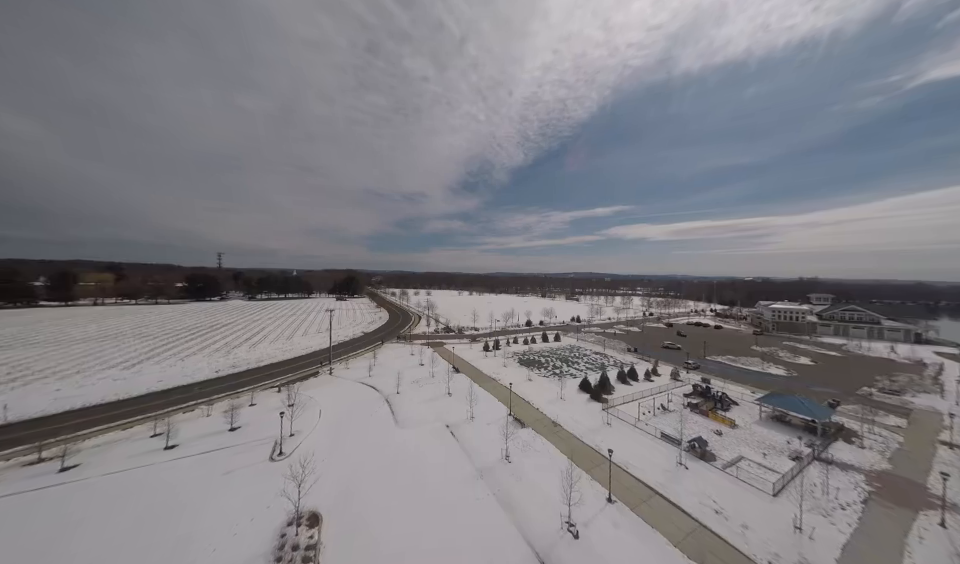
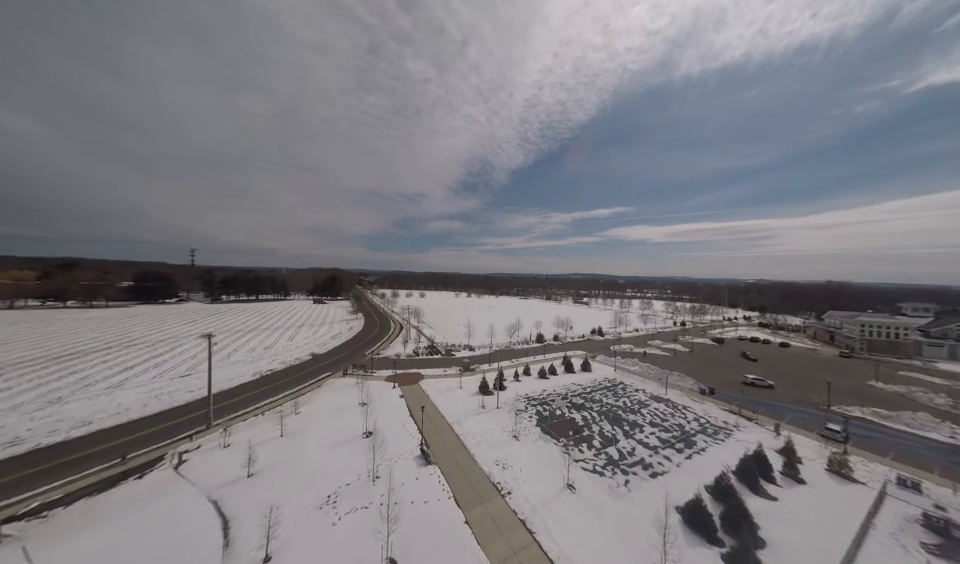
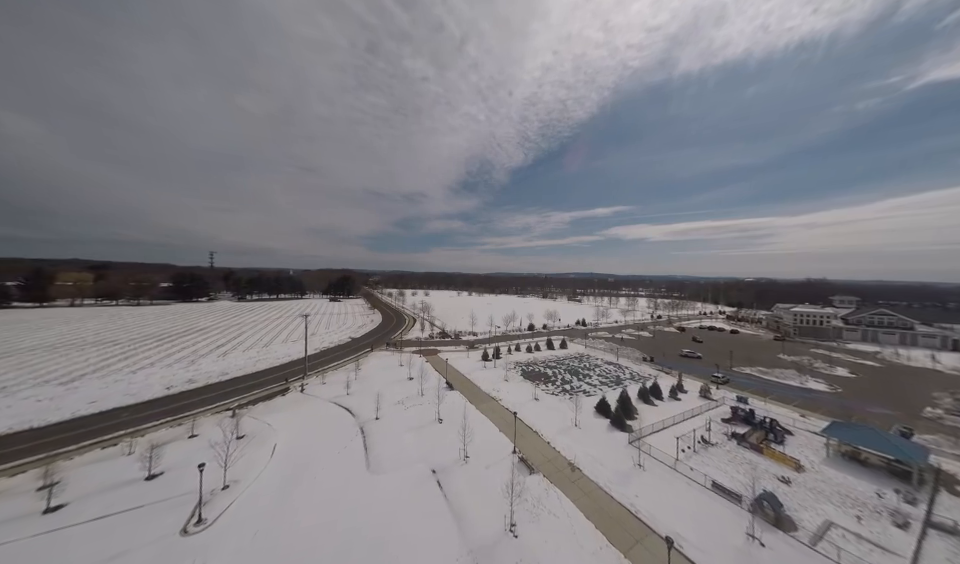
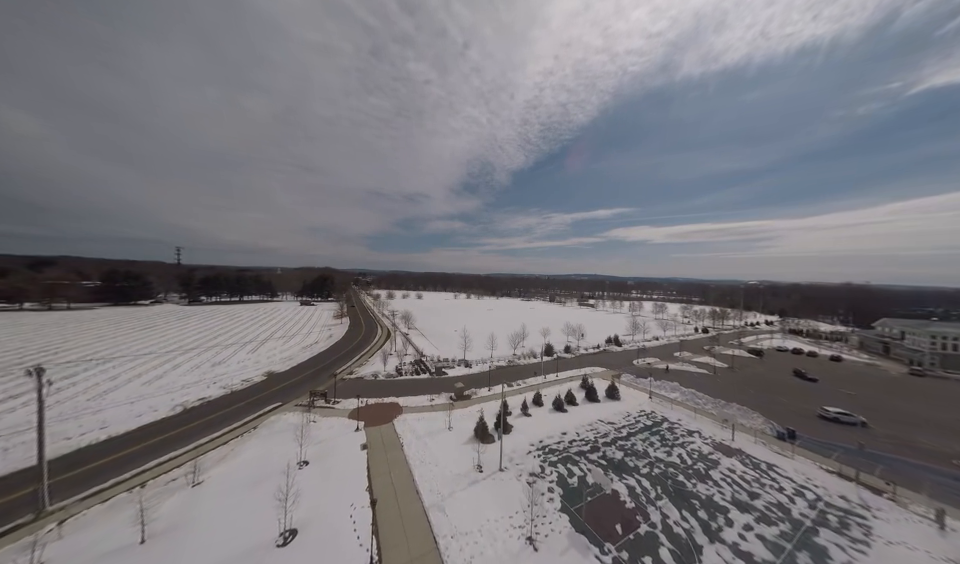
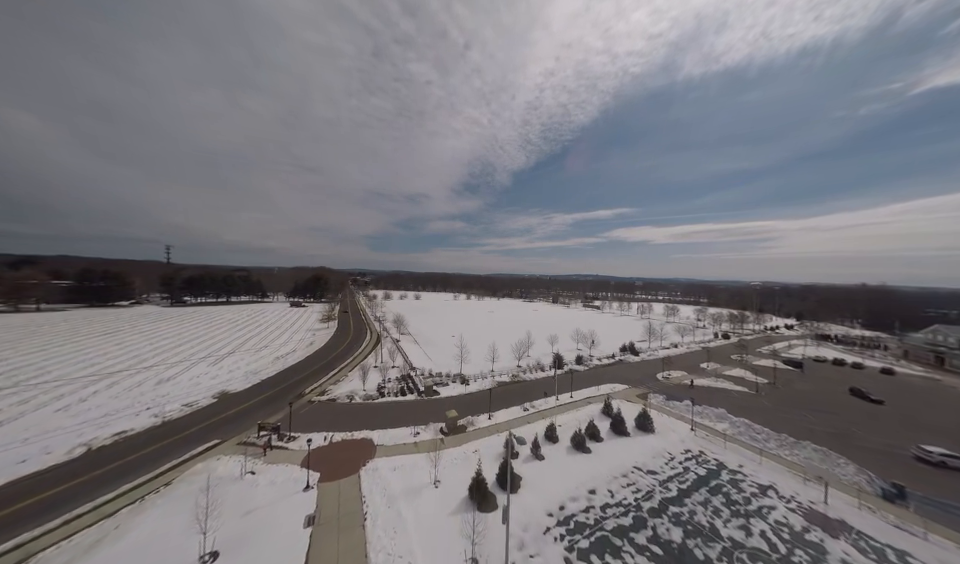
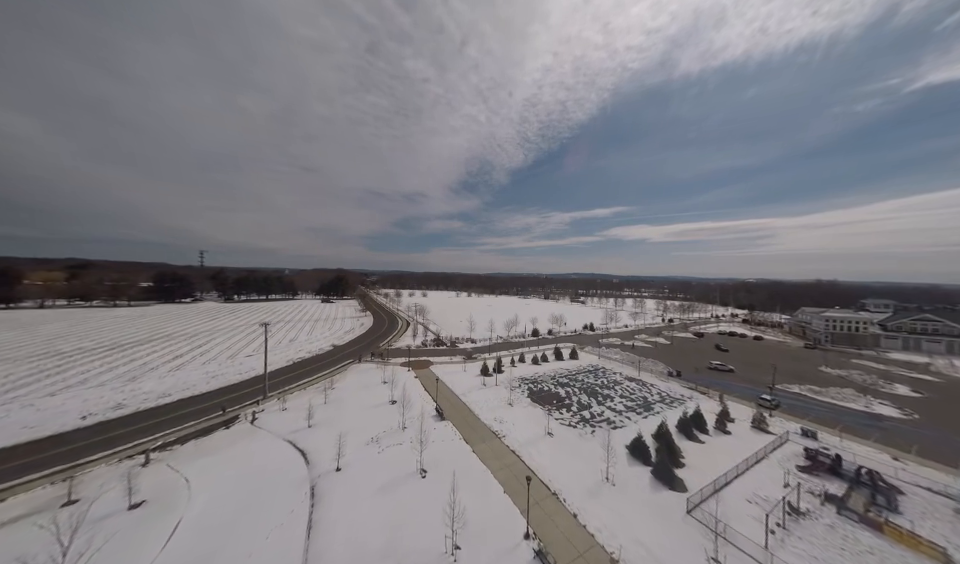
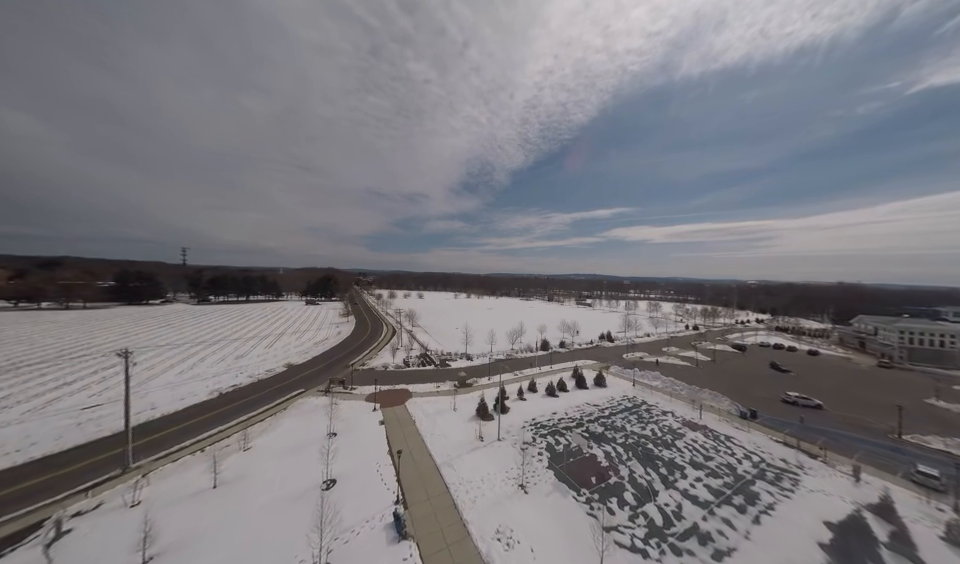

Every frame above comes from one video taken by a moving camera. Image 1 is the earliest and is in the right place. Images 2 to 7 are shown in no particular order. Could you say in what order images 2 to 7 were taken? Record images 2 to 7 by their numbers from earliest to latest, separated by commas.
3, 6, 2, 7, 4, 5
